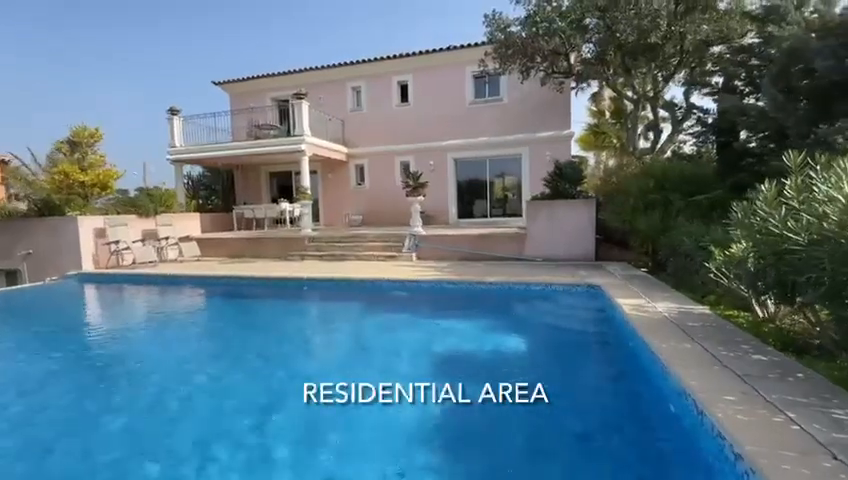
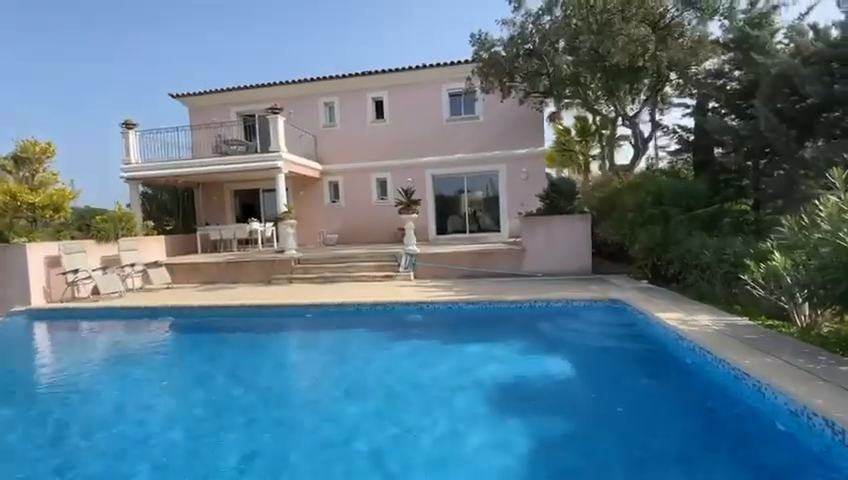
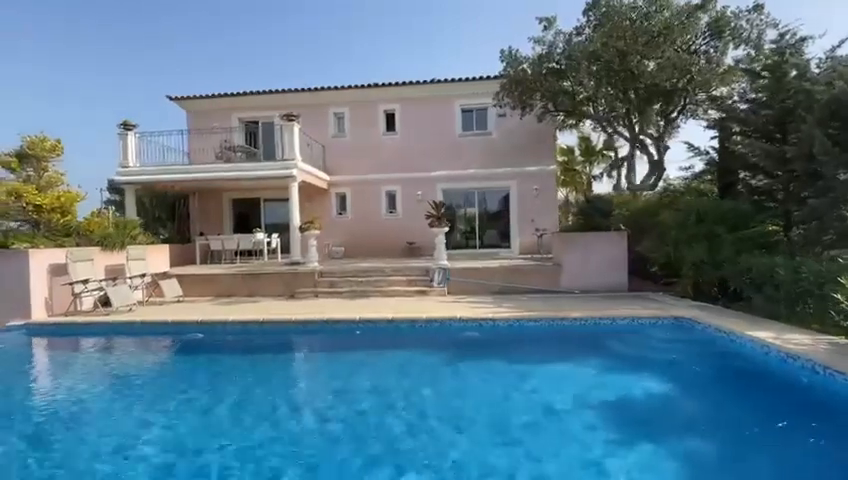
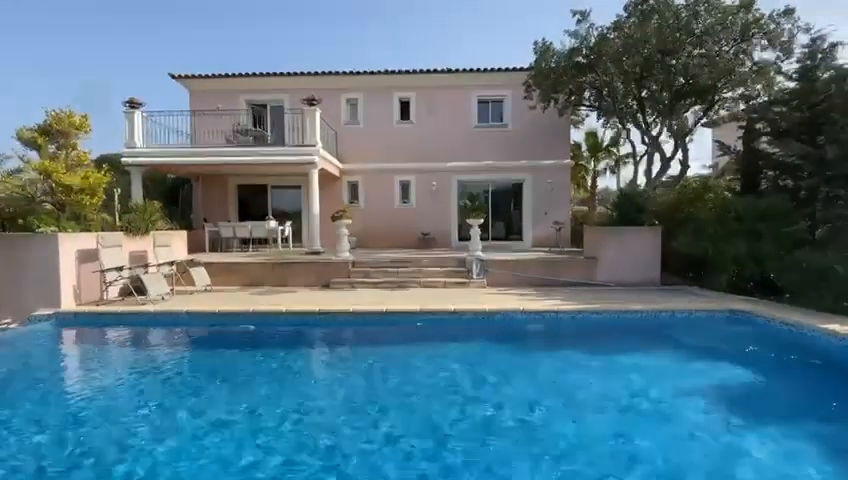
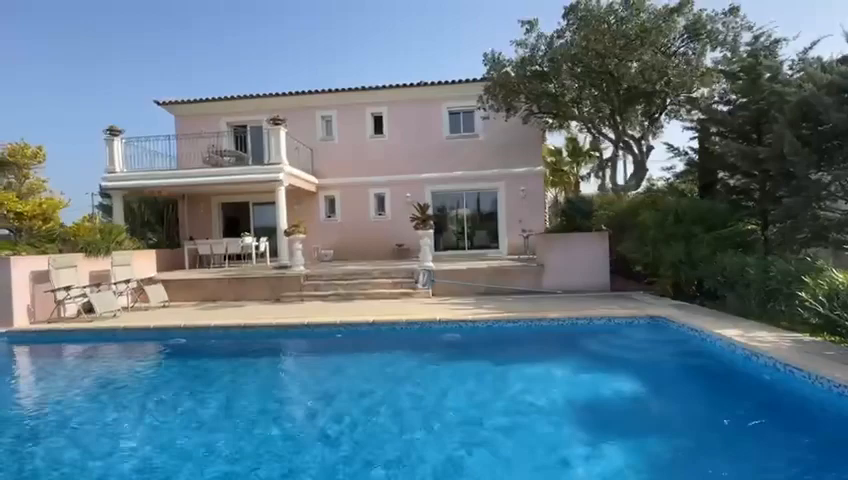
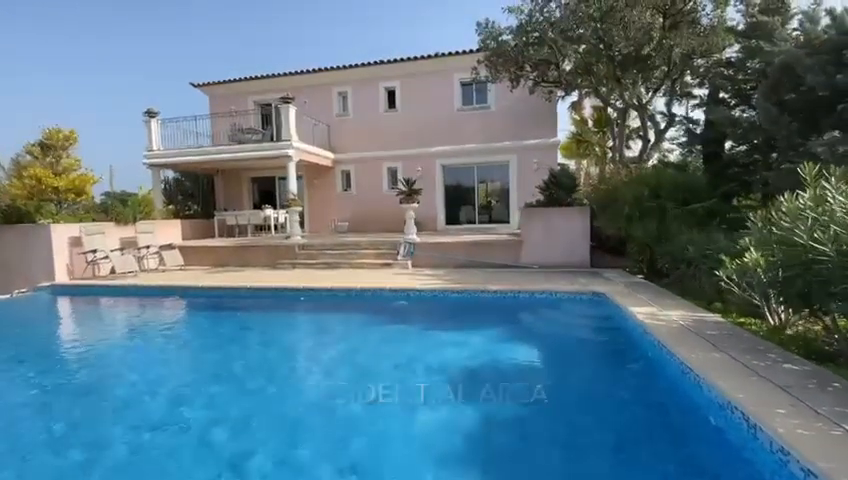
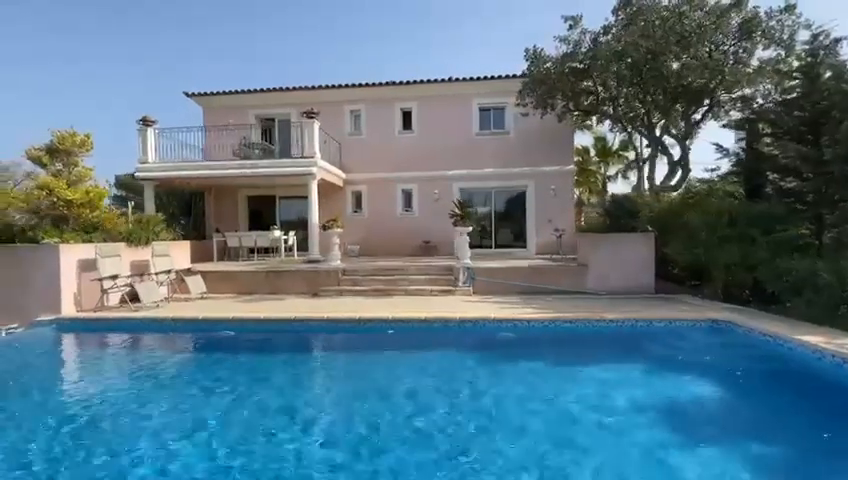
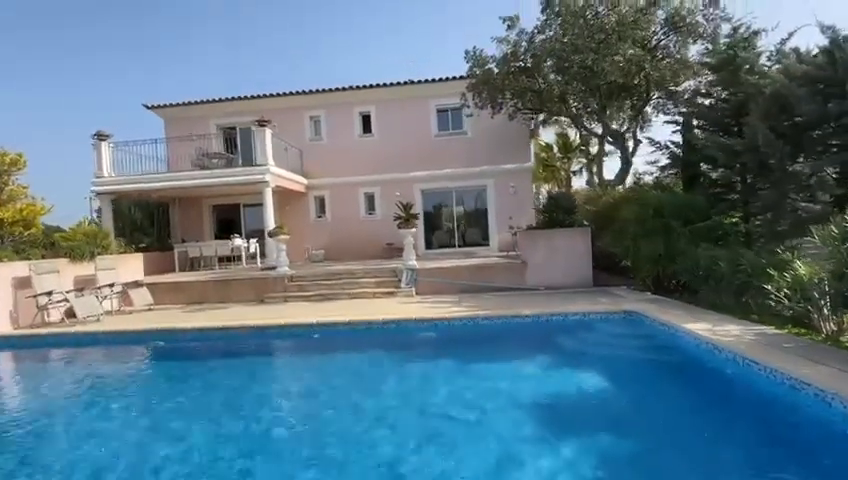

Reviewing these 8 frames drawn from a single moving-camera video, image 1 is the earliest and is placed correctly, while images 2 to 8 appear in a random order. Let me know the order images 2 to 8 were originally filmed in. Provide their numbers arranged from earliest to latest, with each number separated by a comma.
6, 2, 8, 5, 3, 7, 4
